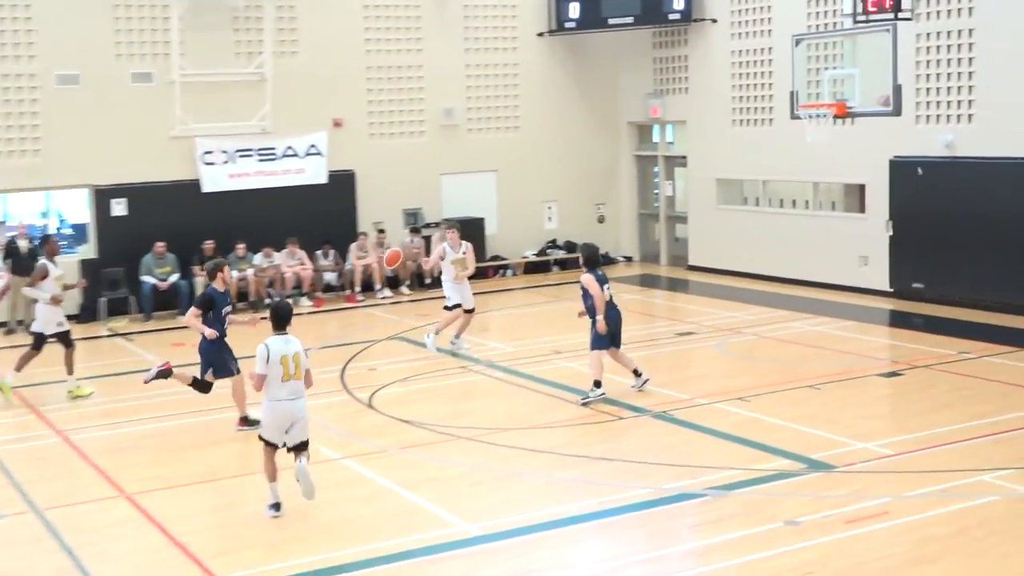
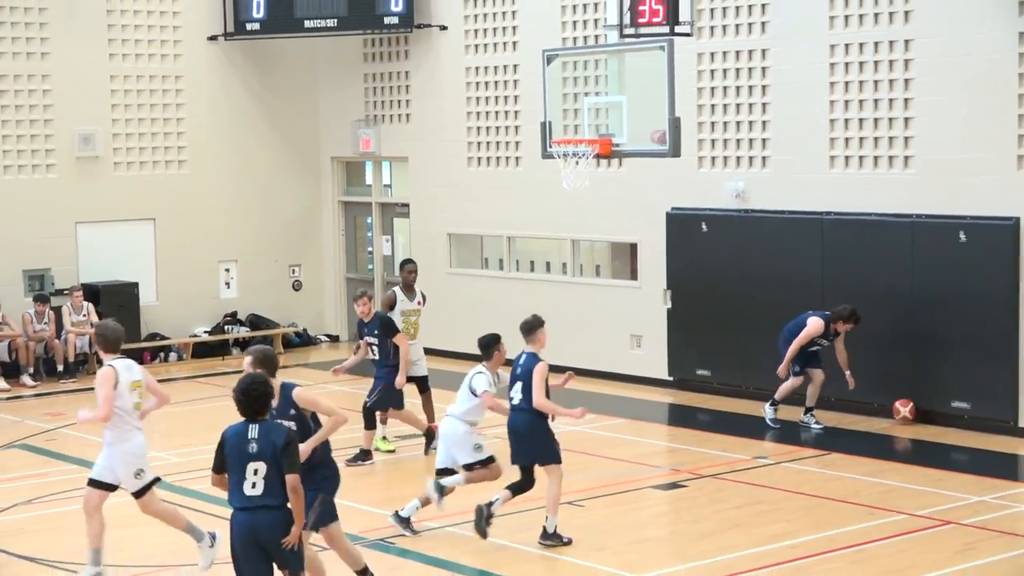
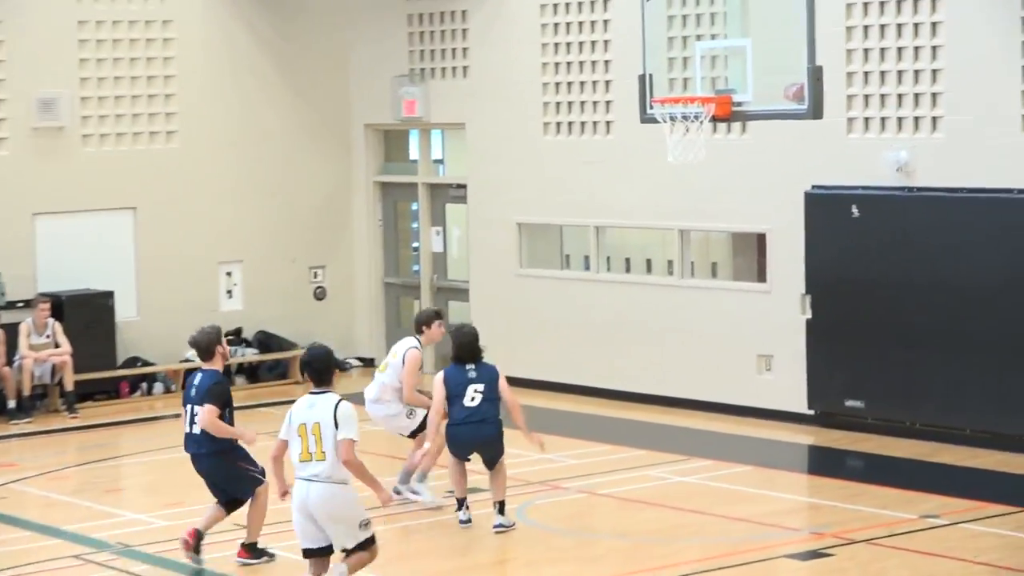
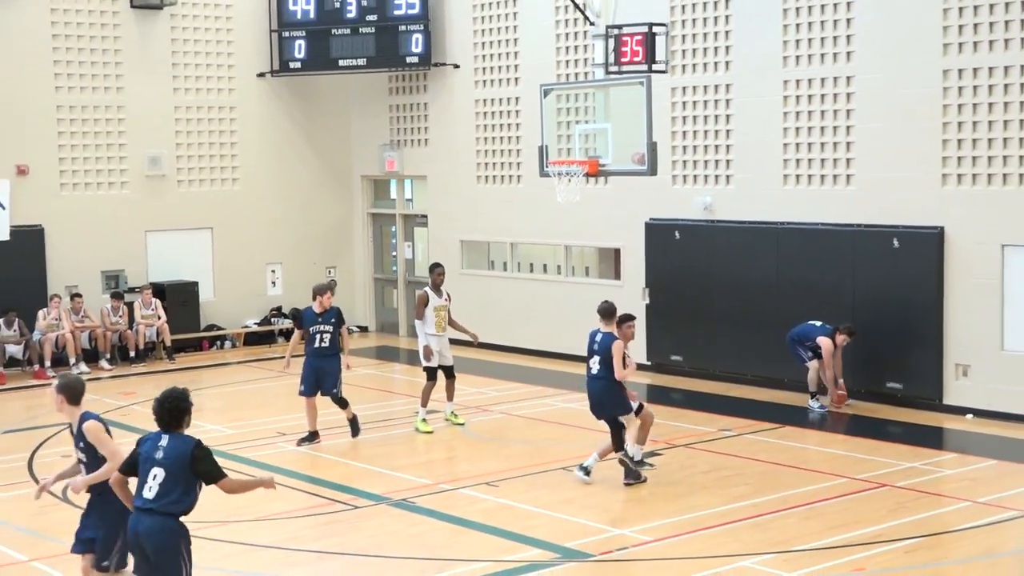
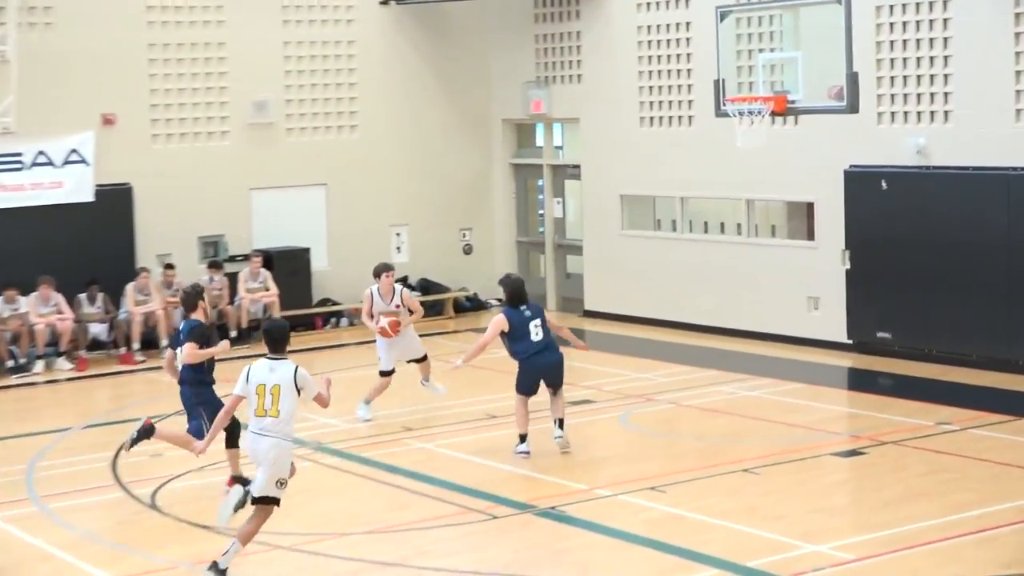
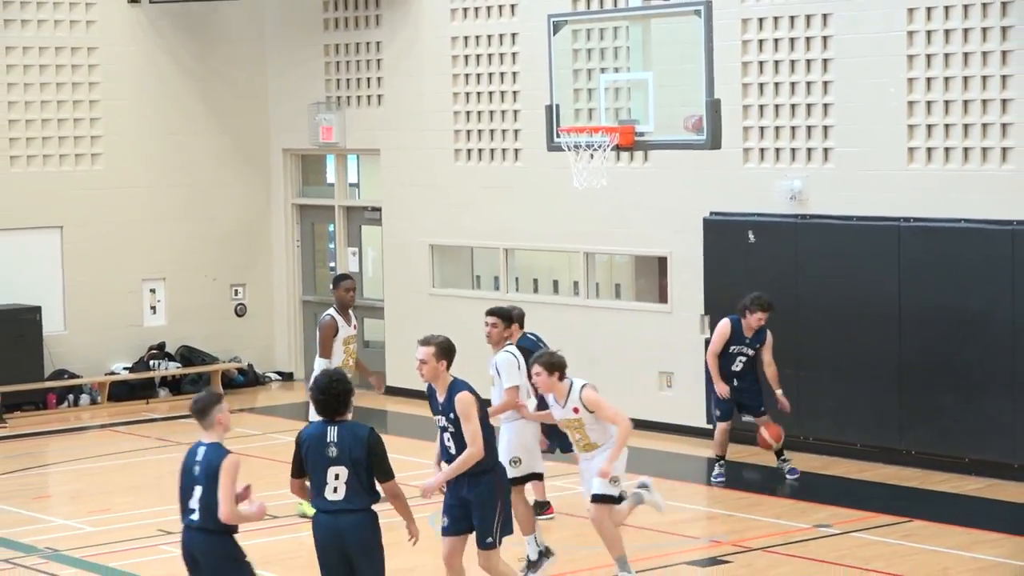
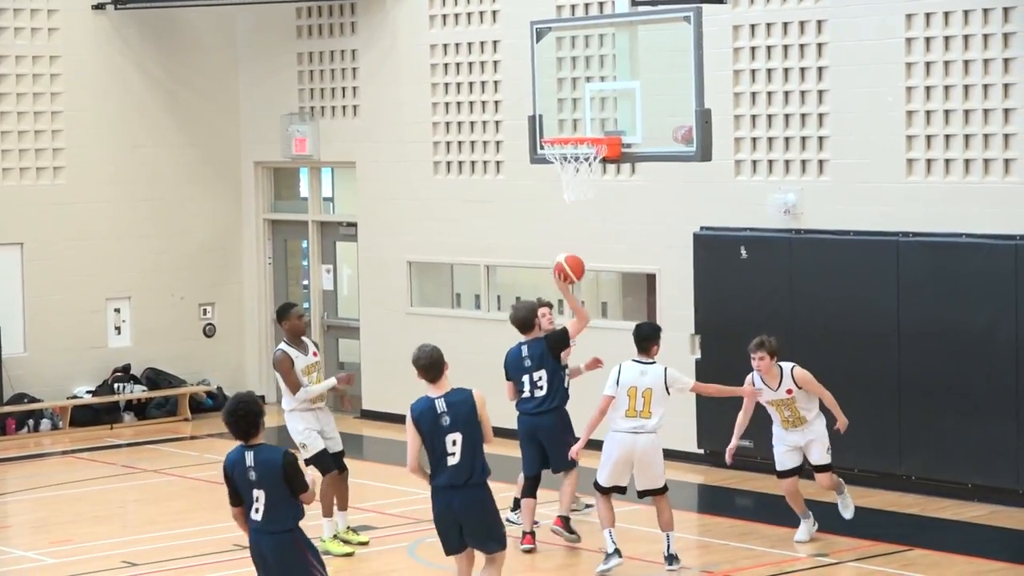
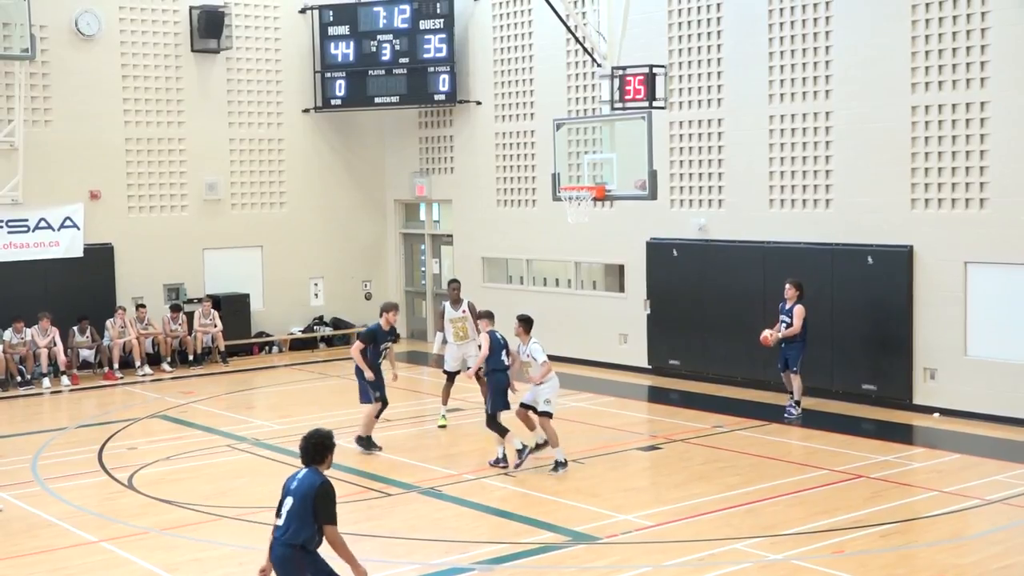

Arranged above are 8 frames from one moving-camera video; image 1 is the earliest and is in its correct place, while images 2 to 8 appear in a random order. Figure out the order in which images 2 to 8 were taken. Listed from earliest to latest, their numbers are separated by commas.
5, 3, 7, 6, 2, 4, 8
